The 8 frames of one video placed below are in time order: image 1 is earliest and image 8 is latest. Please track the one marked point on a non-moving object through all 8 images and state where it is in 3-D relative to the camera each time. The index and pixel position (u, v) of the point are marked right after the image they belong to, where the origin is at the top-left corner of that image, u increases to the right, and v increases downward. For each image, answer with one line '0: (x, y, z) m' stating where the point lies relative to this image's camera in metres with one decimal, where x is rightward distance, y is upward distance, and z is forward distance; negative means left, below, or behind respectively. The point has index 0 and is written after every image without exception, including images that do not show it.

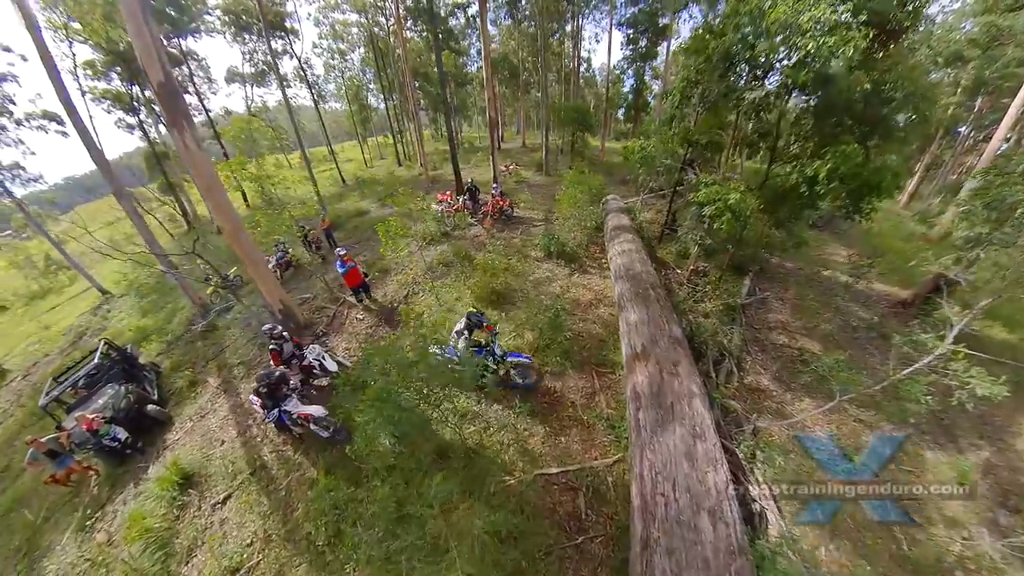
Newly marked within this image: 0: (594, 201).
0: (+1.9, +2.2, +9.5) m
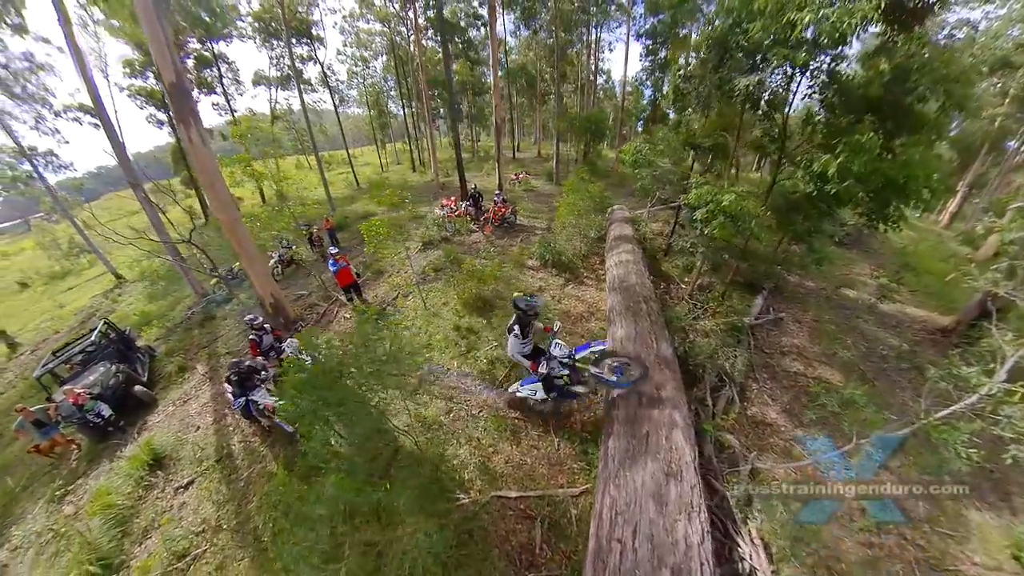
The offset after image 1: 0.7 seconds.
0: (+2.0, +1.9, +9.2) m
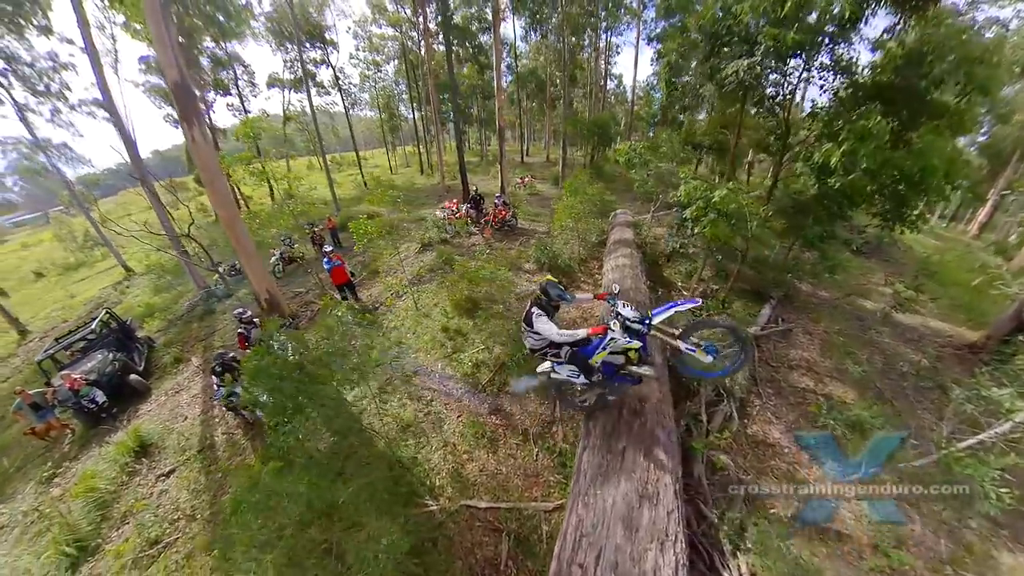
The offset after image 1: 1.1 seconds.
0: (+2.1, +1.7, +9.0) m
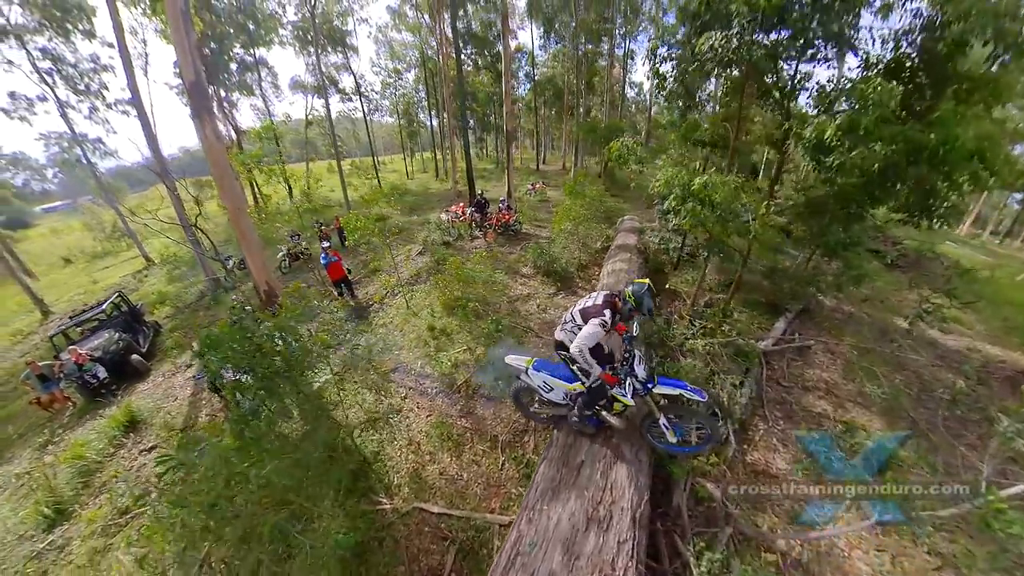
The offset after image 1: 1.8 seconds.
0: (+2.1, +1.5, +8.6) m
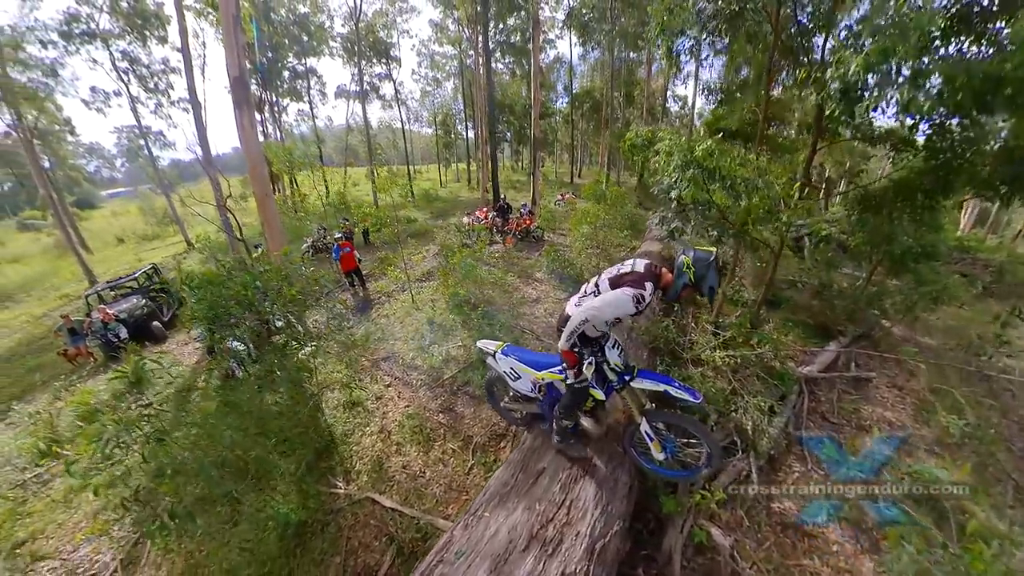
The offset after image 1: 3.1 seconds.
0: (+2.6, +1.2, +8.0) m
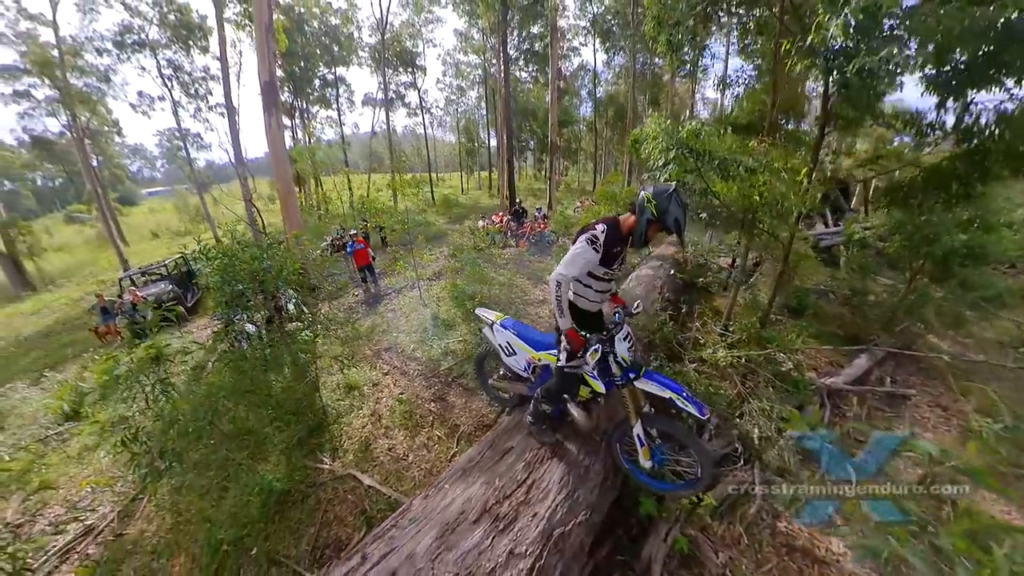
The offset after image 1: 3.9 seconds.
0: (+2.8, +1.0, +7.8) m
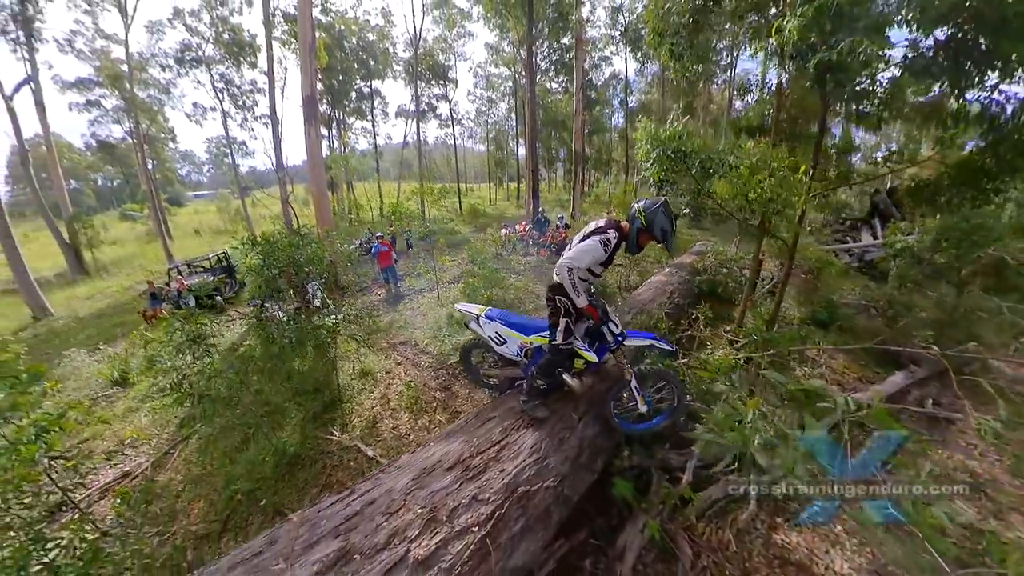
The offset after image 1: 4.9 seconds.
0: (+3.2, +0.8, +7.8) m
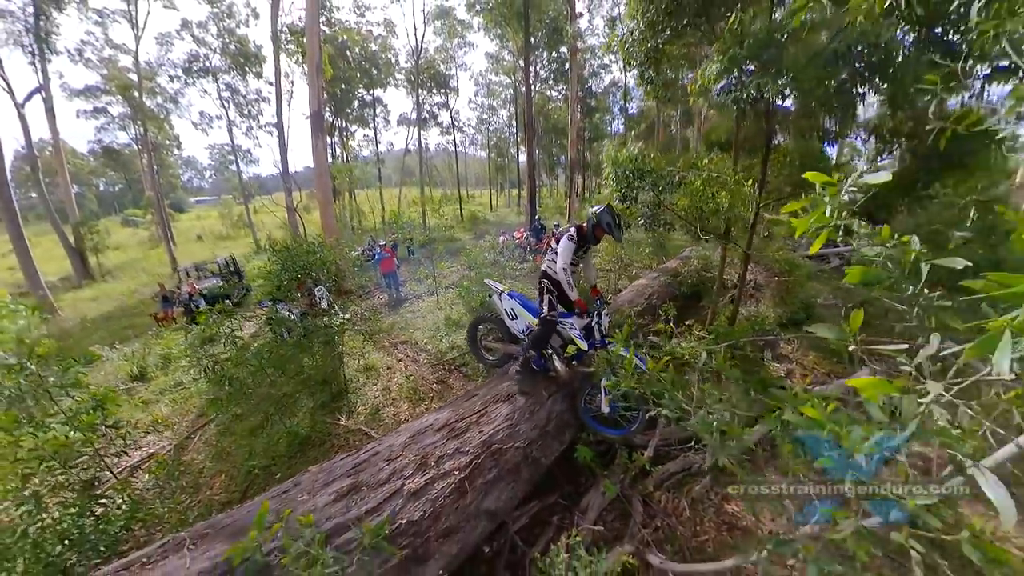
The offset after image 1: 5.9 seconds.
0: (+3.2, +0.7, +8.1) m
